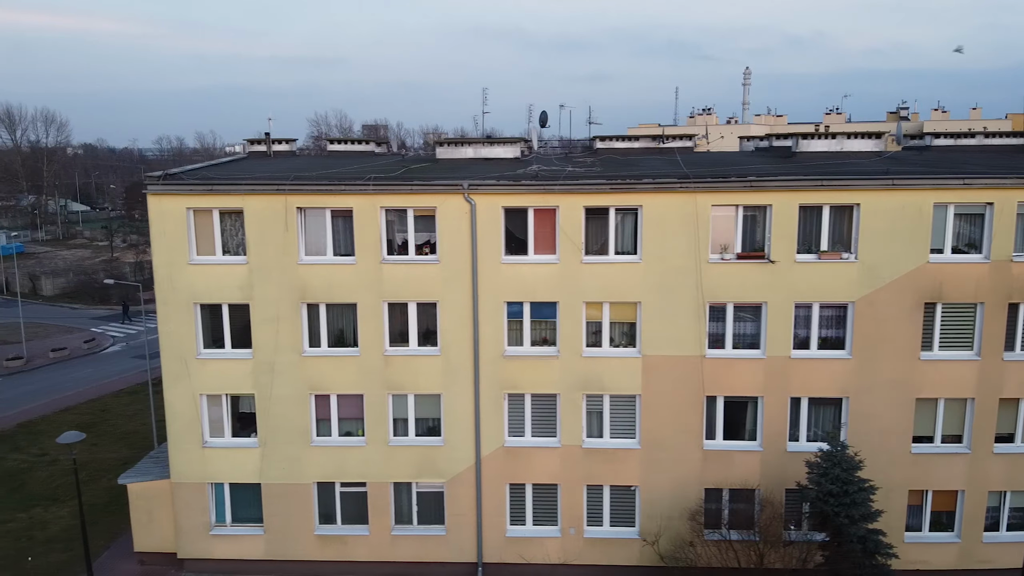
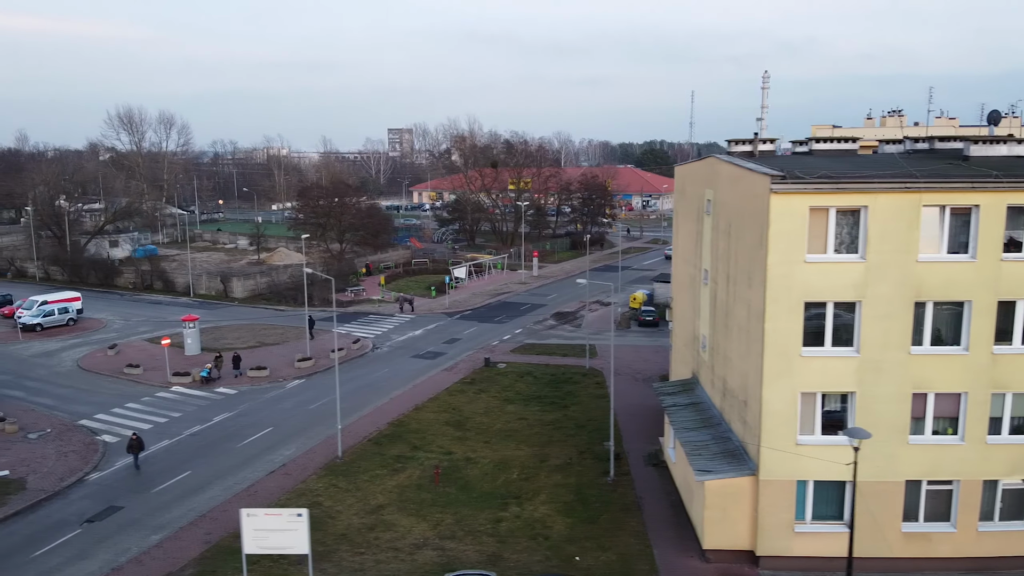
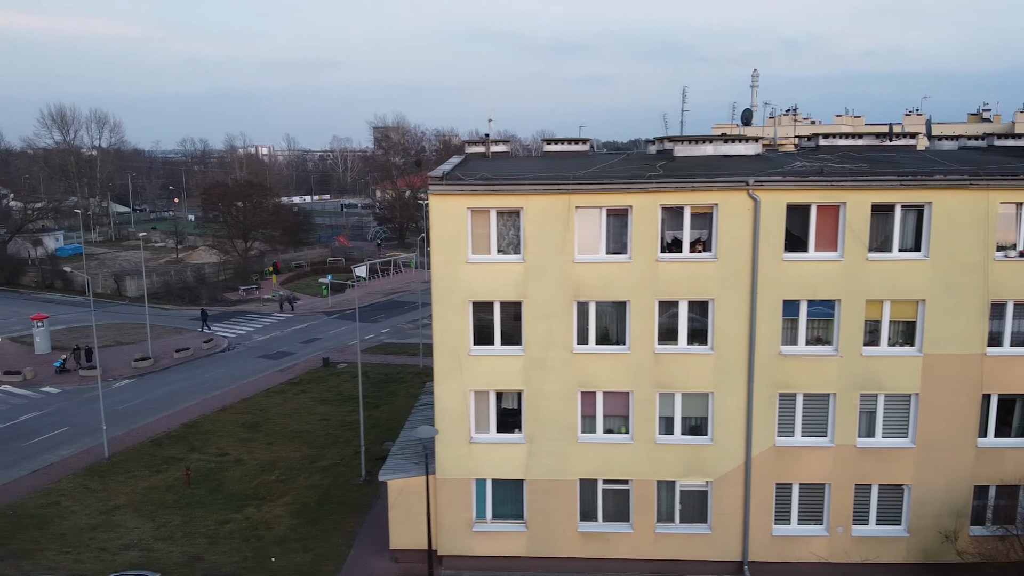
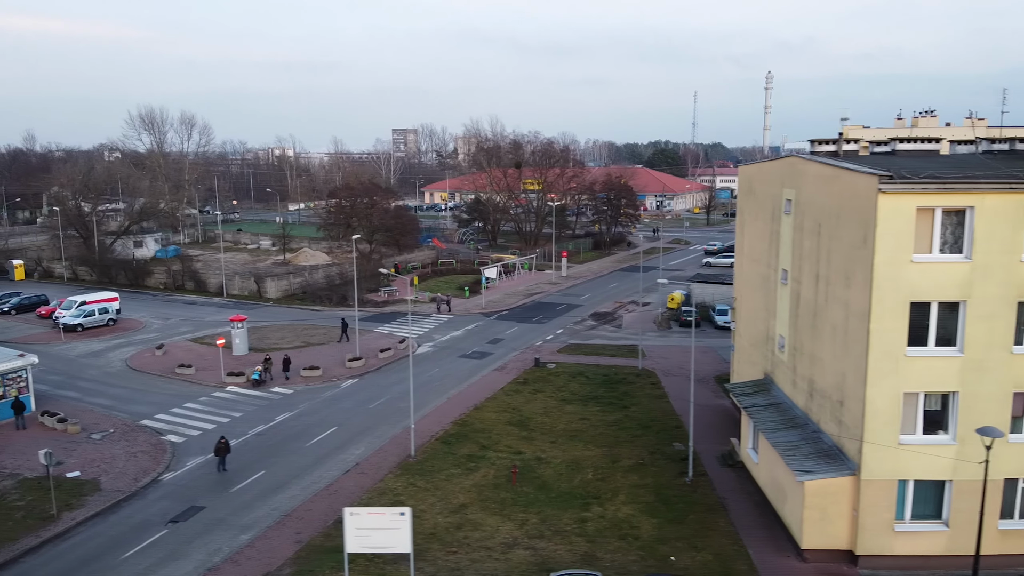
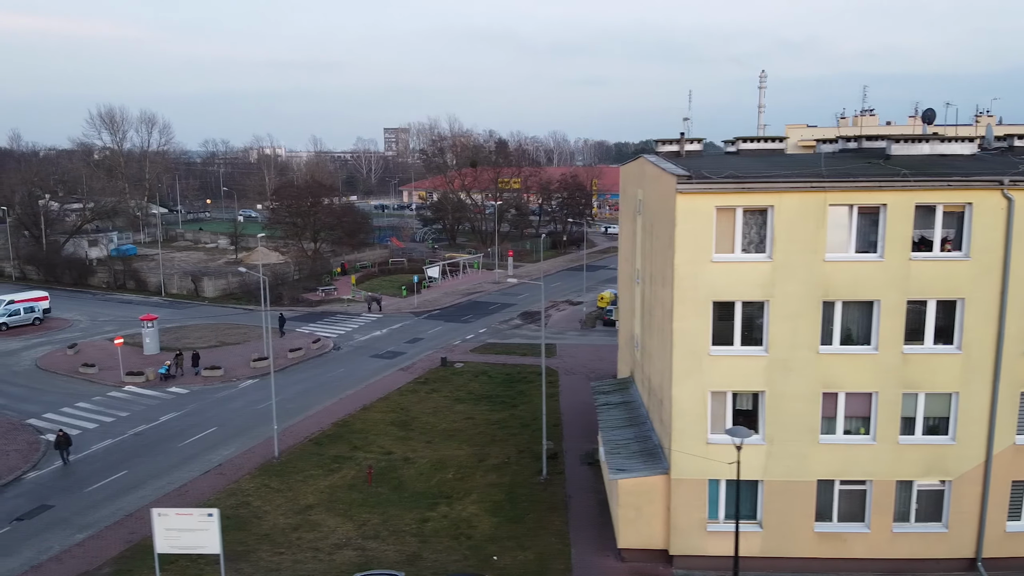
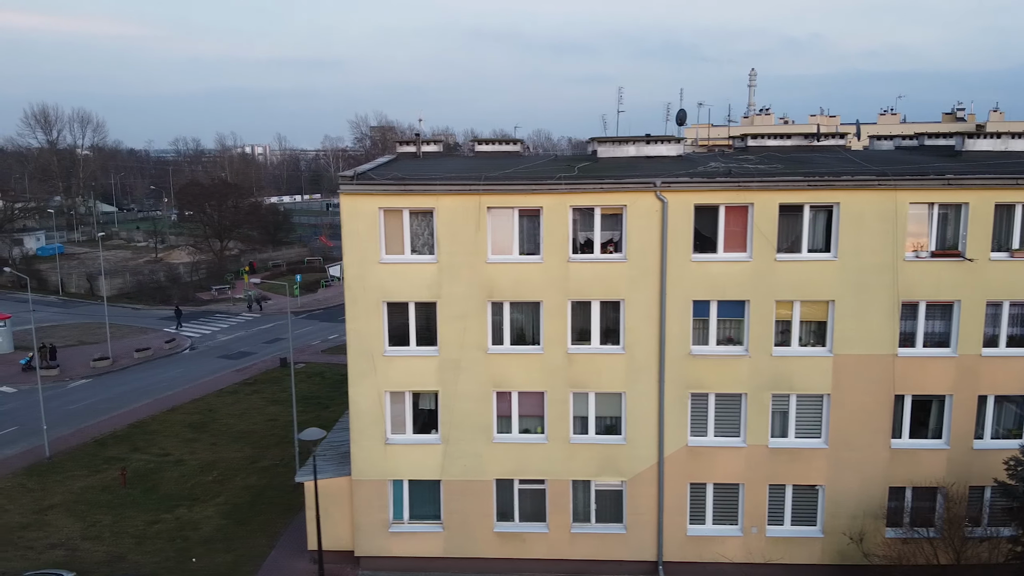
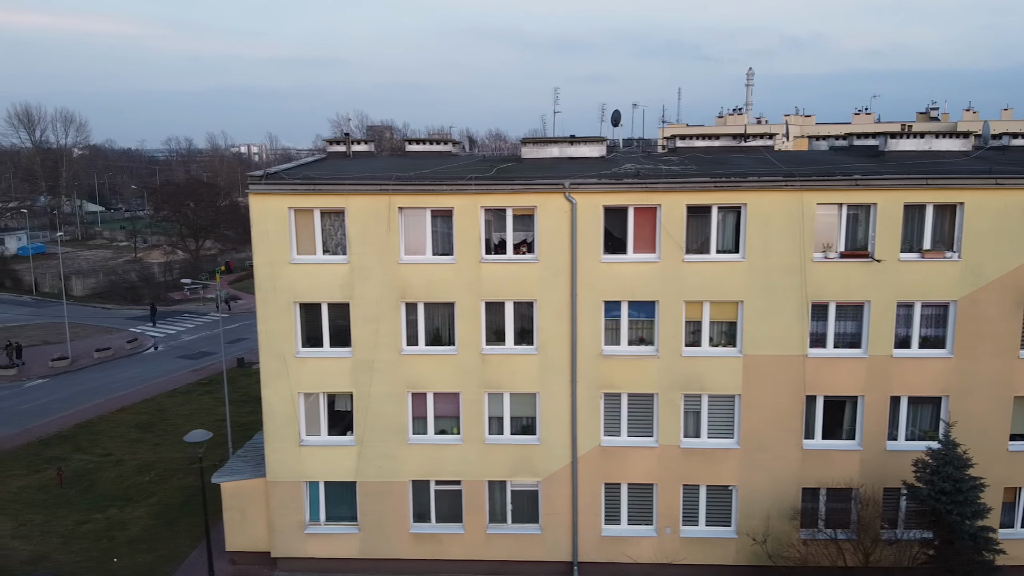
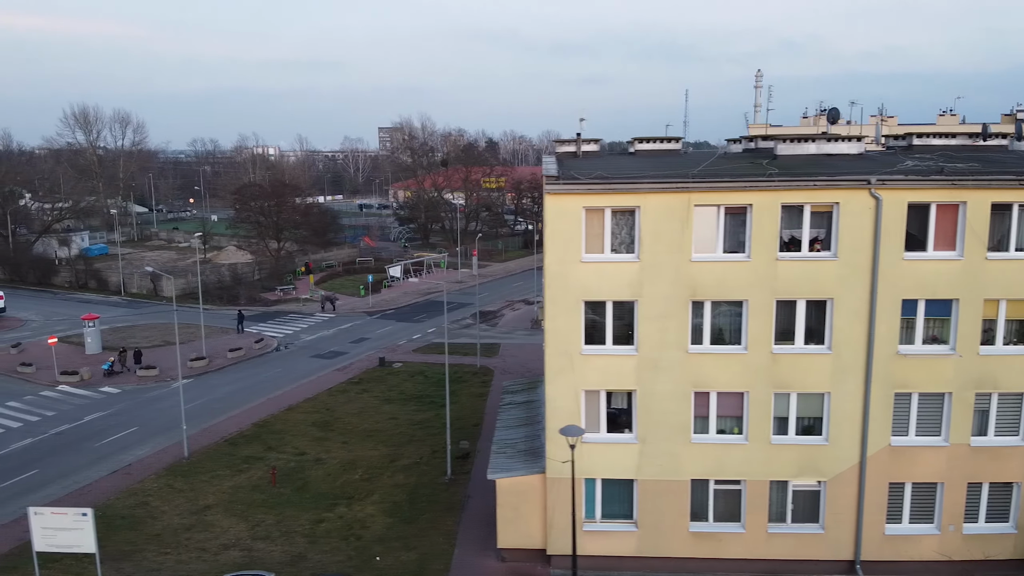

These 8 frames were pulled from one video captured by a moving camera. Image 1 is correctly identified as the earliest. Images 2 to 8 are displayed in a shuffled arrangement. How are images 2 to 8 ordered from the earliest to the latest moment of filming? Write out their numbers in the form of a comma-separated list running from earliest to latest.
7, 6, 3, 8, 5, 2, 4
